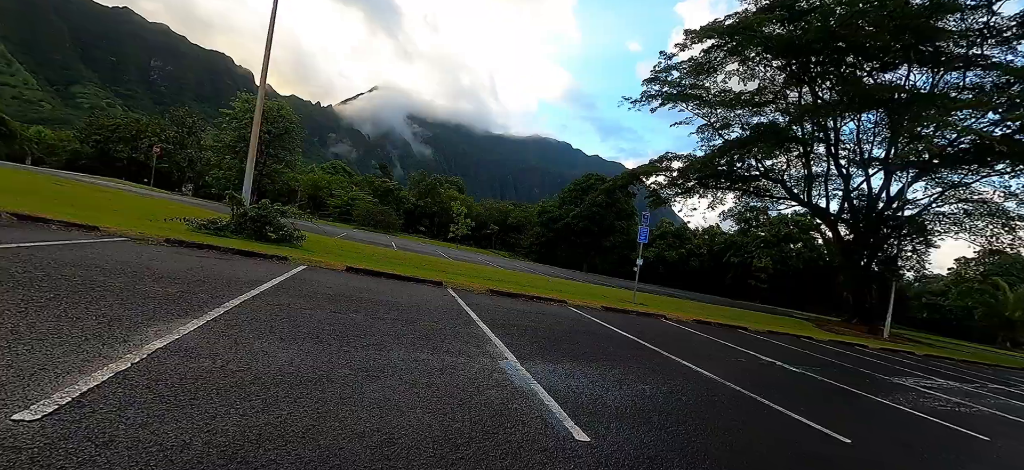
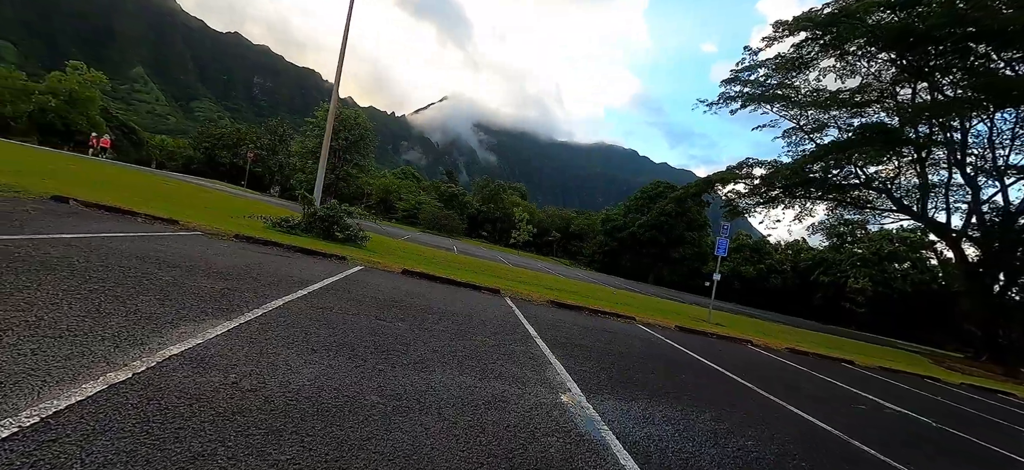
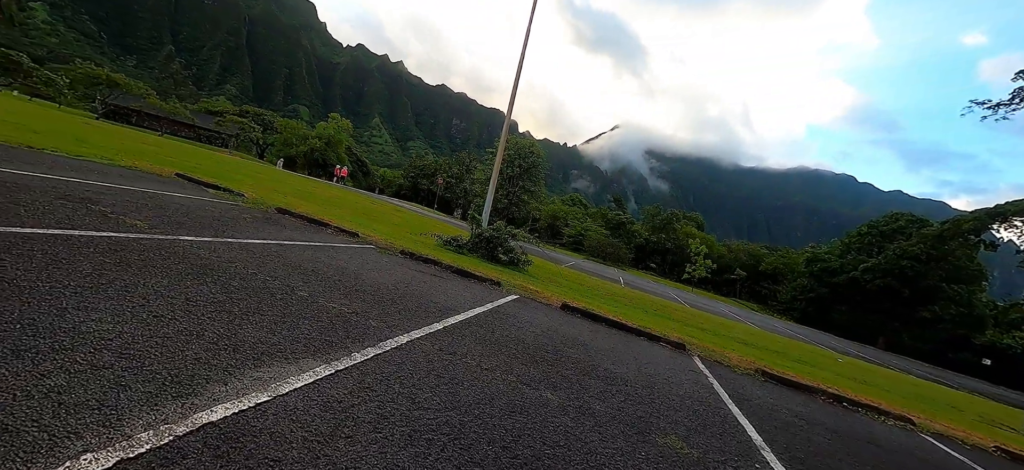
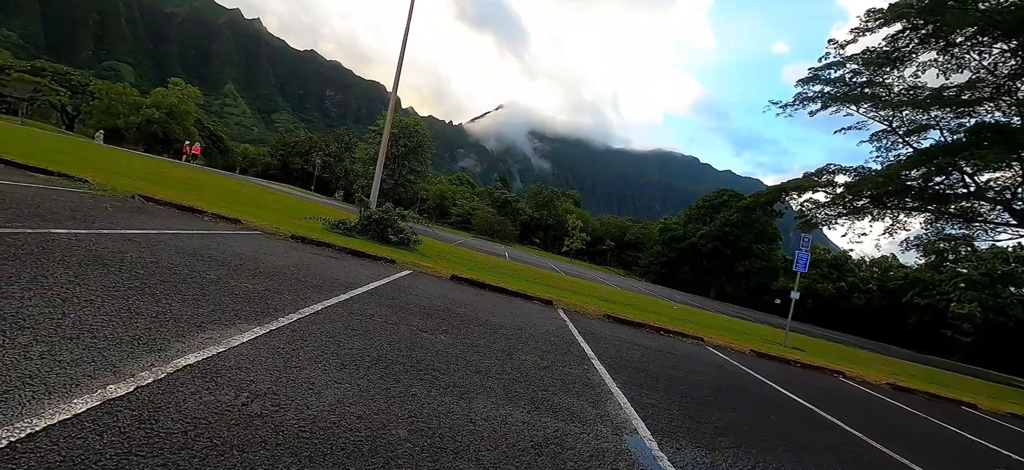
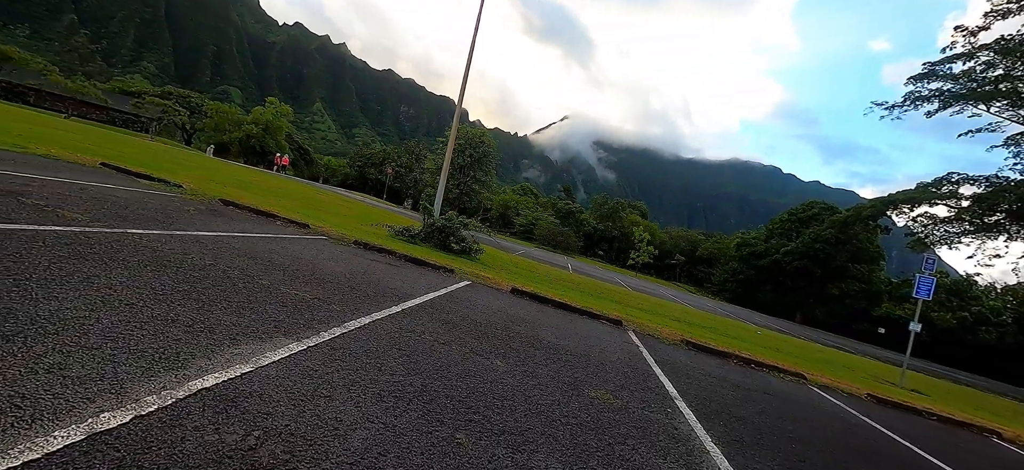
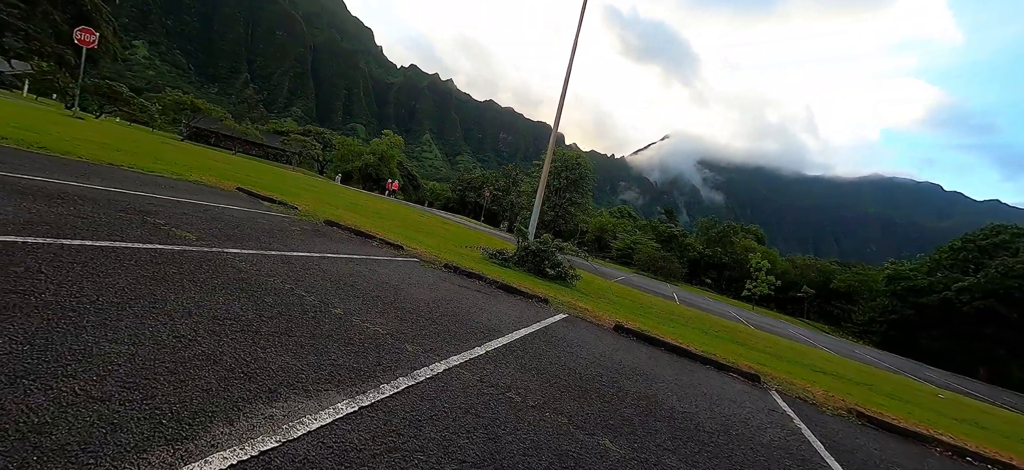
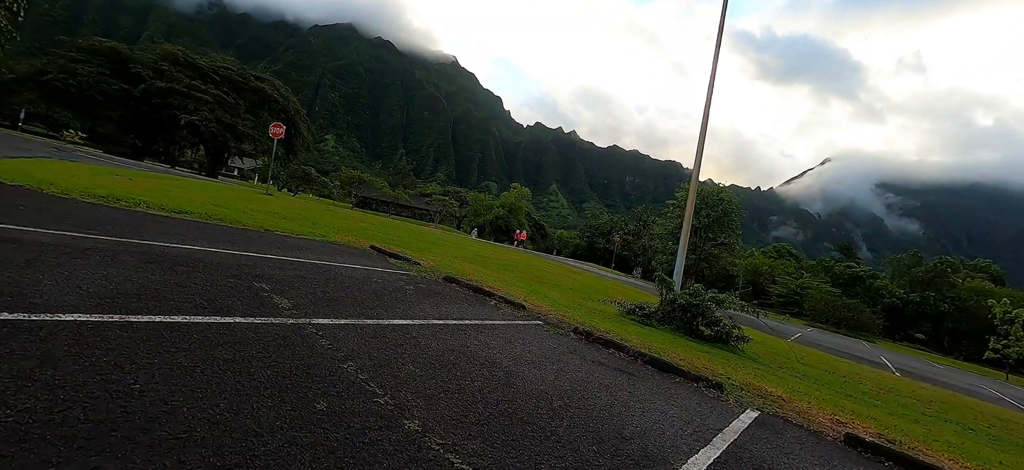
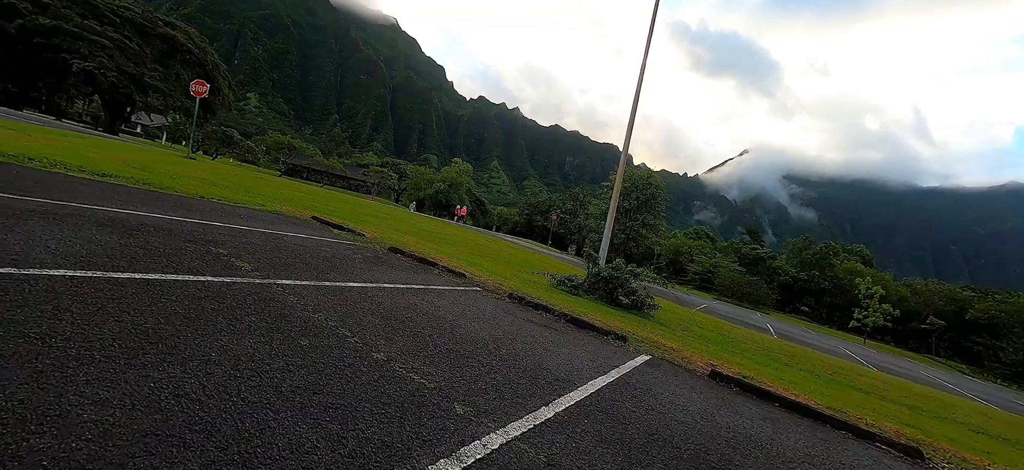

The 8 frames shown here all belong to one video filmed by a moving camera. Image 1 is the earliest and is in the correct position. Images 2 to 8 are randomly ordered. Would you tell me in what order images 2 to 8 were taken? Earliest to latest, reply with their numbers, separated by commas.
2, 4, 5, 3, 6, 8, 7
